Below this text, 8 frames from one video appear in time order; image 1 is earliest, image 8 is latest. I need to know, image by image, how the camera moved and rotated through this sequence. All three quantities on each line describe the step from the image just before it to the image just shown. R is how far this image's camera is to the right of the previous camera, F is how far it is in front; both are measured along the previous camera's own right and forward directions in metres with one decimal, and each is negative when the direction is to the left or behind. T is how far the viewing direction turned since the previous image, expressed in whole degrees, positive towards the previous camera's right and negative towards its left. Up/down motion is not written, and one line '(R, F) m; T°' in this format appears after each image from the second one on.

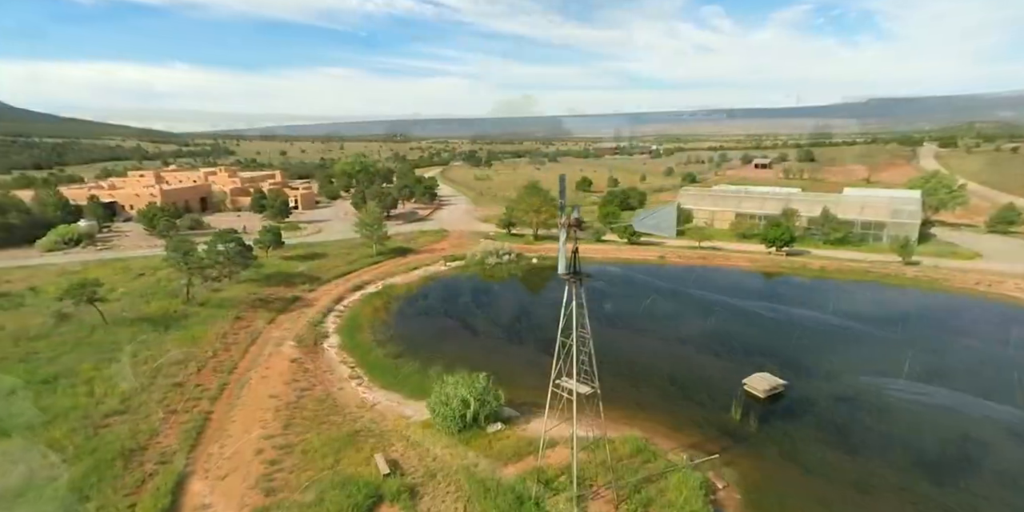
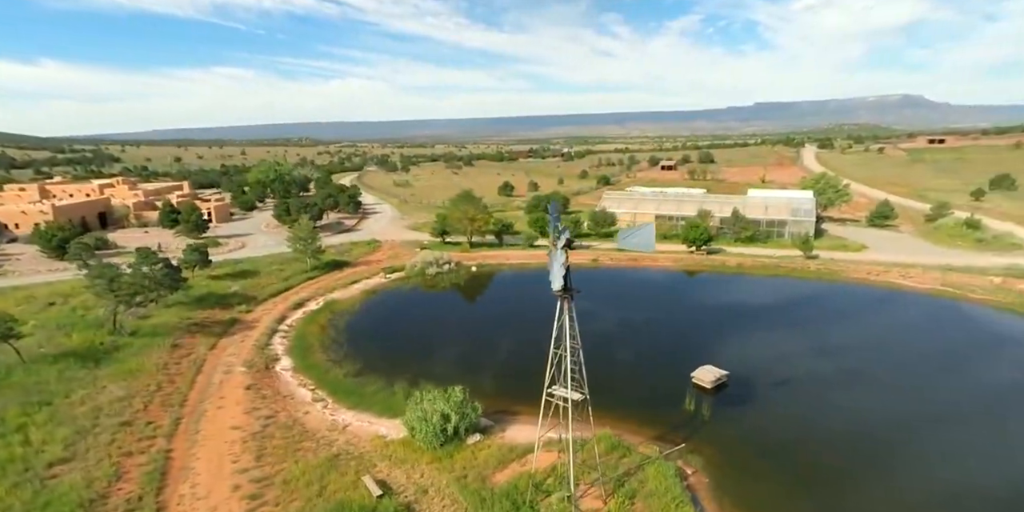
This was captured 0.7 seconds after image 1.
(-0.7, -0.2) m; +9°
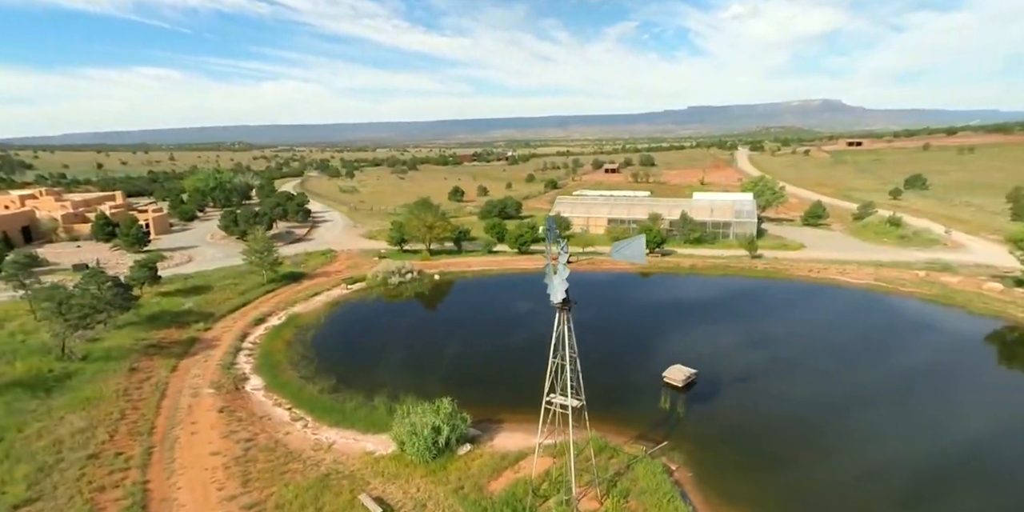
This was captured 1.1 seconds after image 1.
(-0.5, -0.1) m; +6°
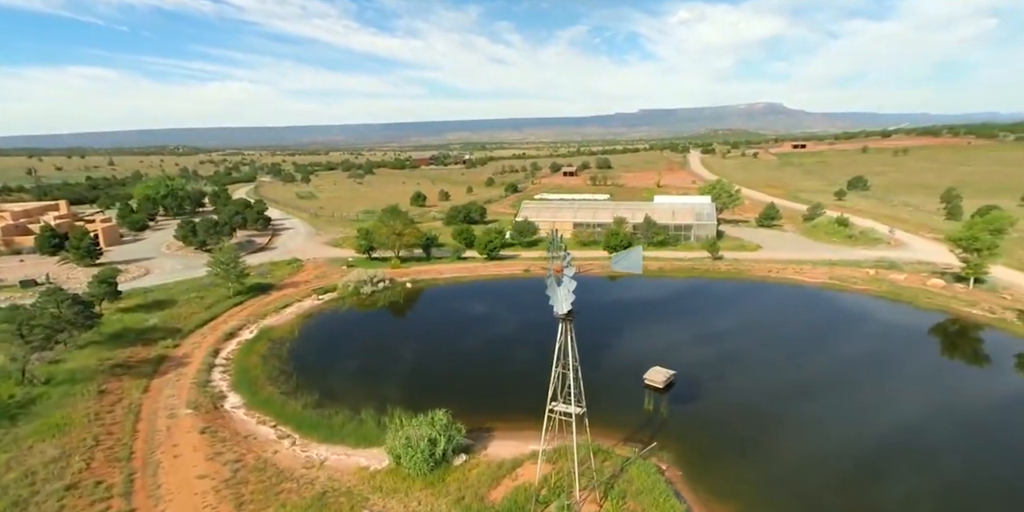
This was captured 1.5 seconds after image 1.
(-0.4, -0.1) m; +4°
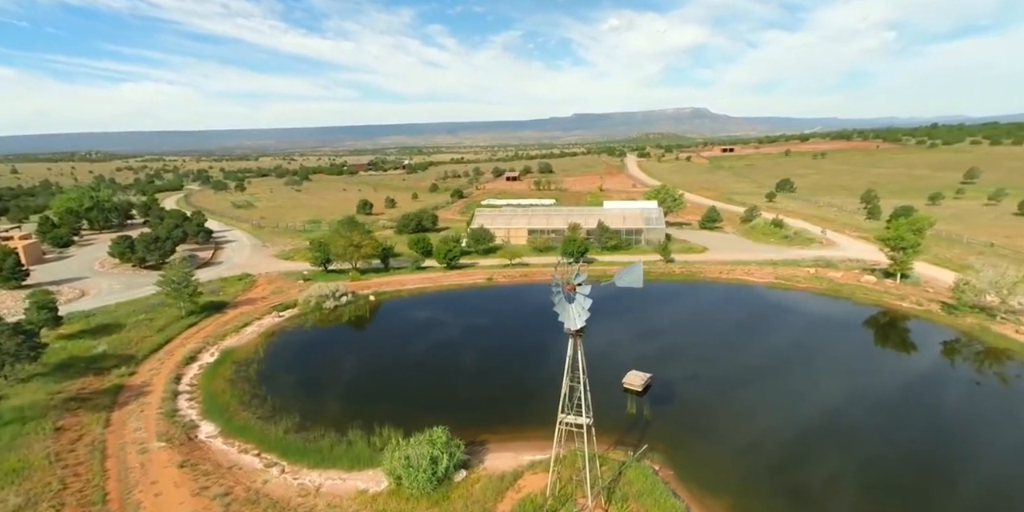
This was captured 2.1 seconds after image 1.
(-0.7, -0.1) m; +6°
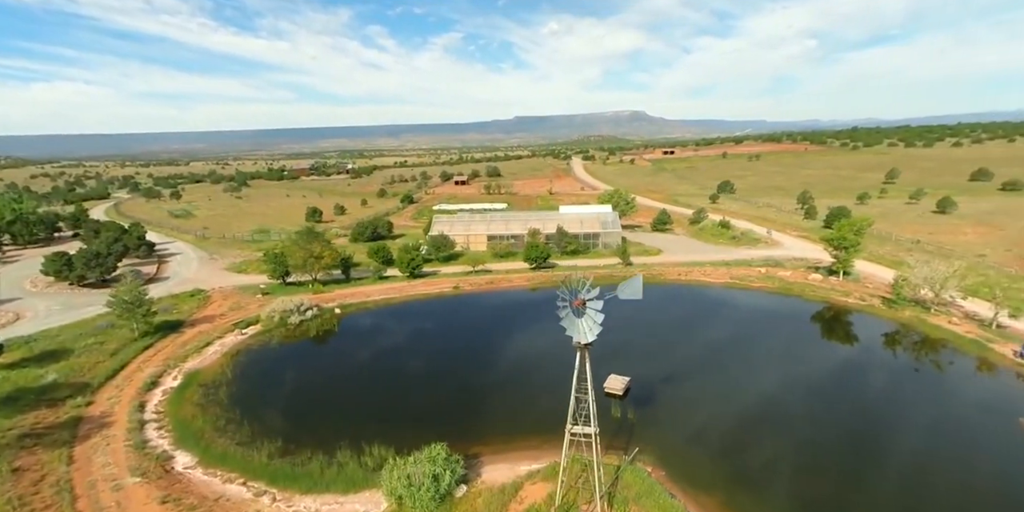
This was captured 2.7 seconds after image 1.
(-0.6, -0.1) m; +5°
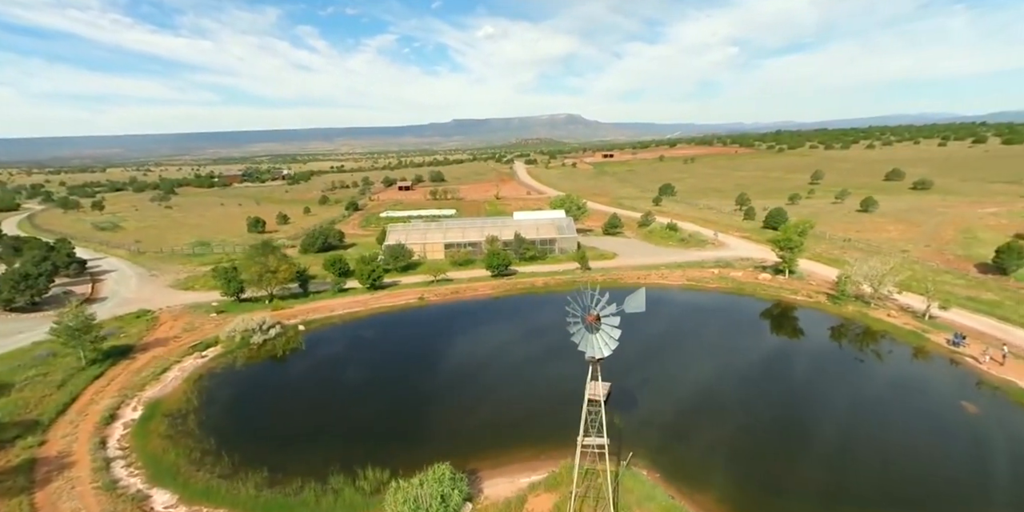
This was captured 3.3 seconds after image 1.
(-0.7, 0.0) m; +6°
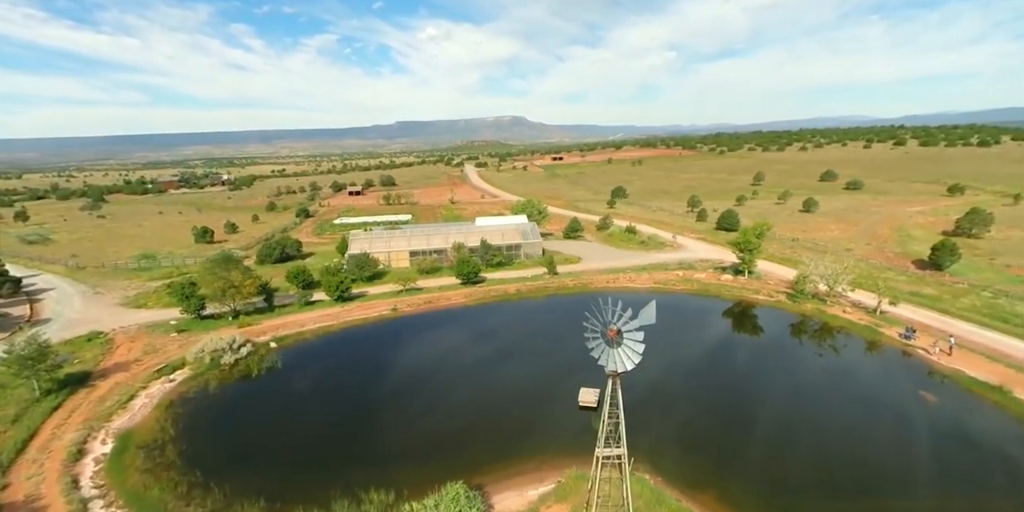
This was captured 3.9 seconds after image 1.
(-0.7, 0.0) m; +5°
